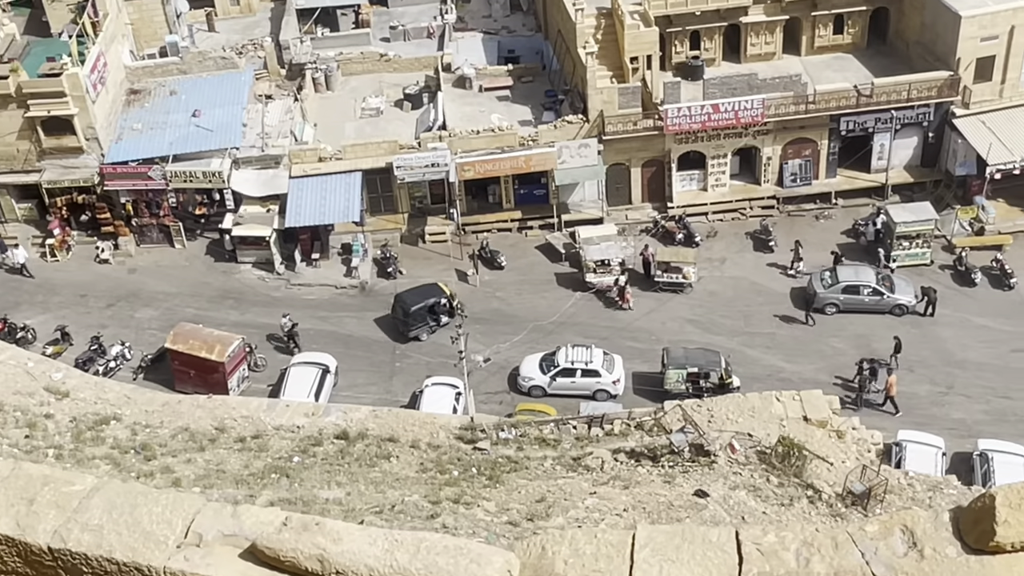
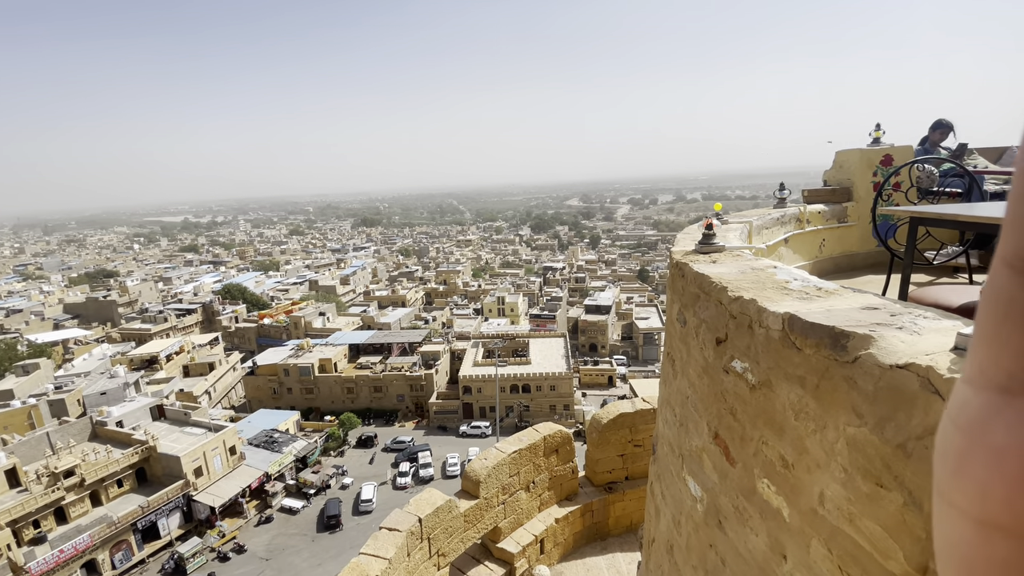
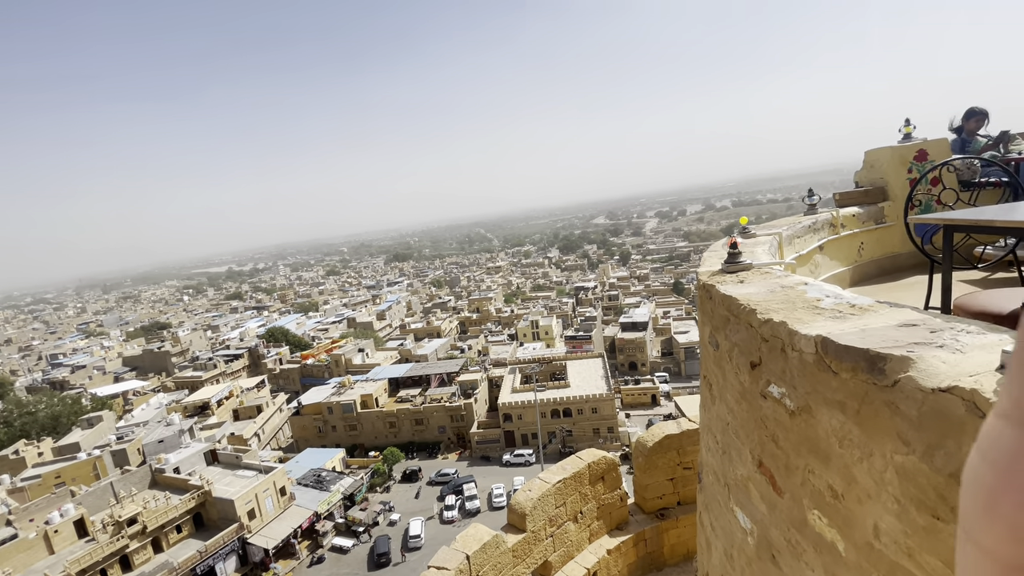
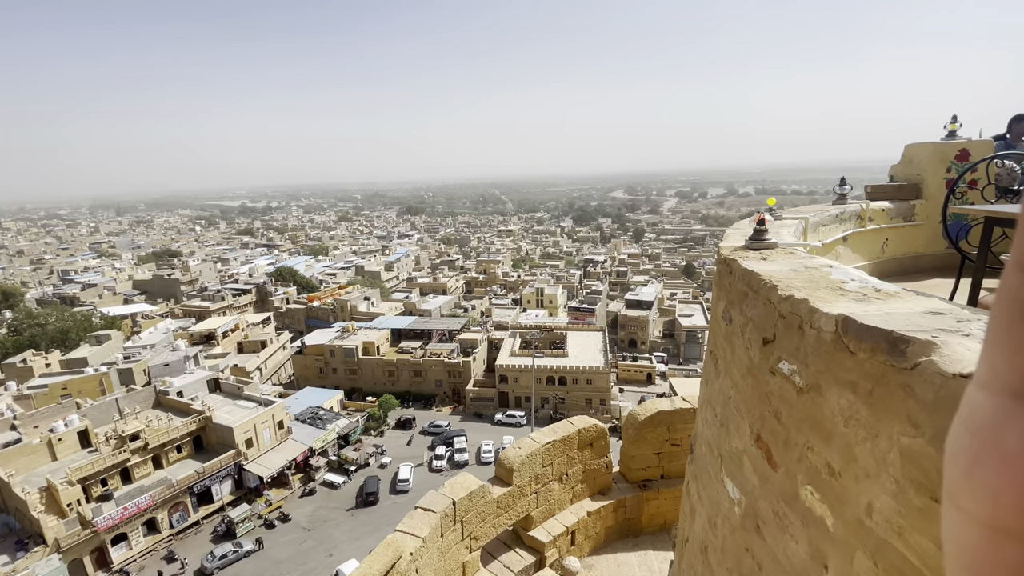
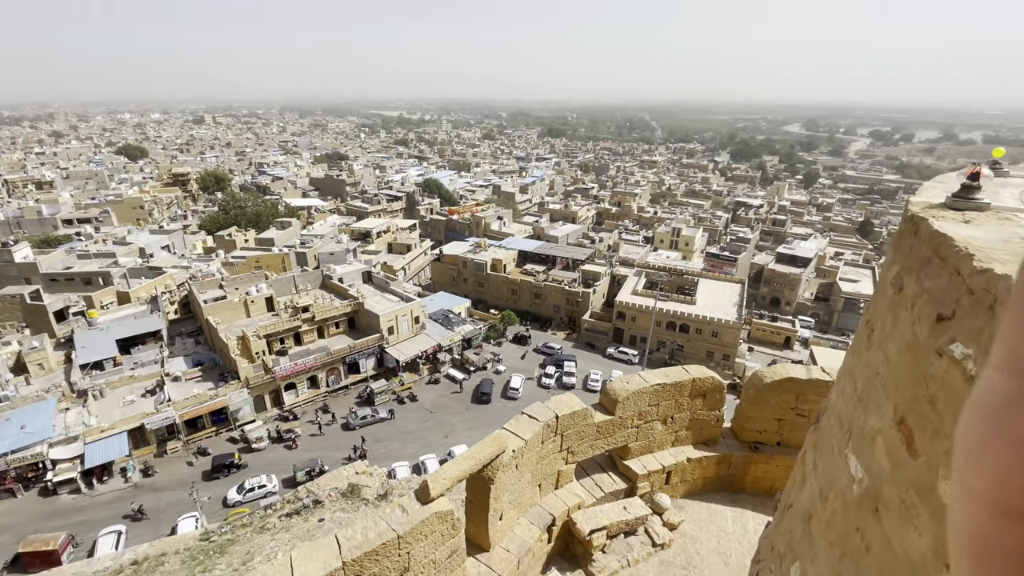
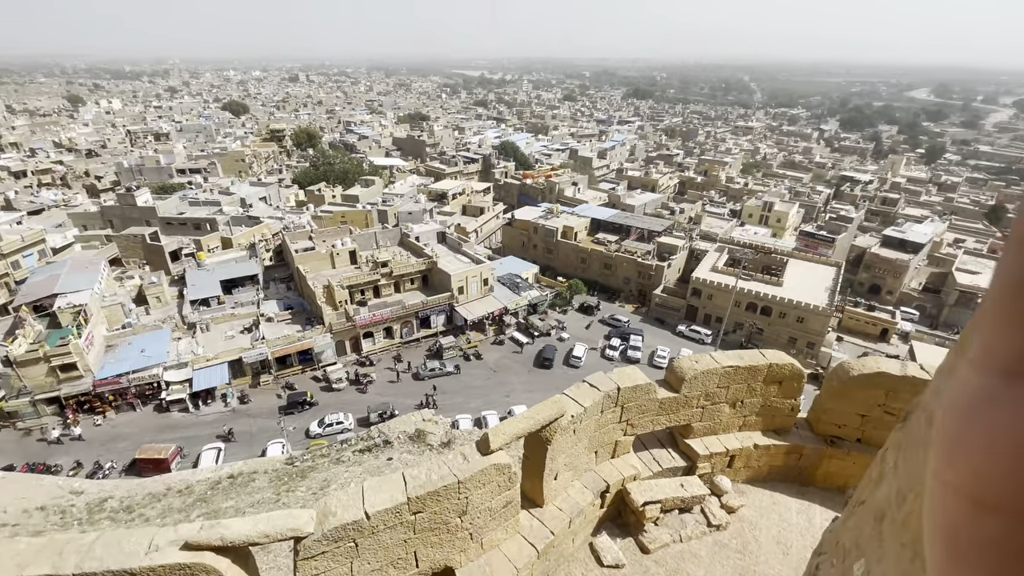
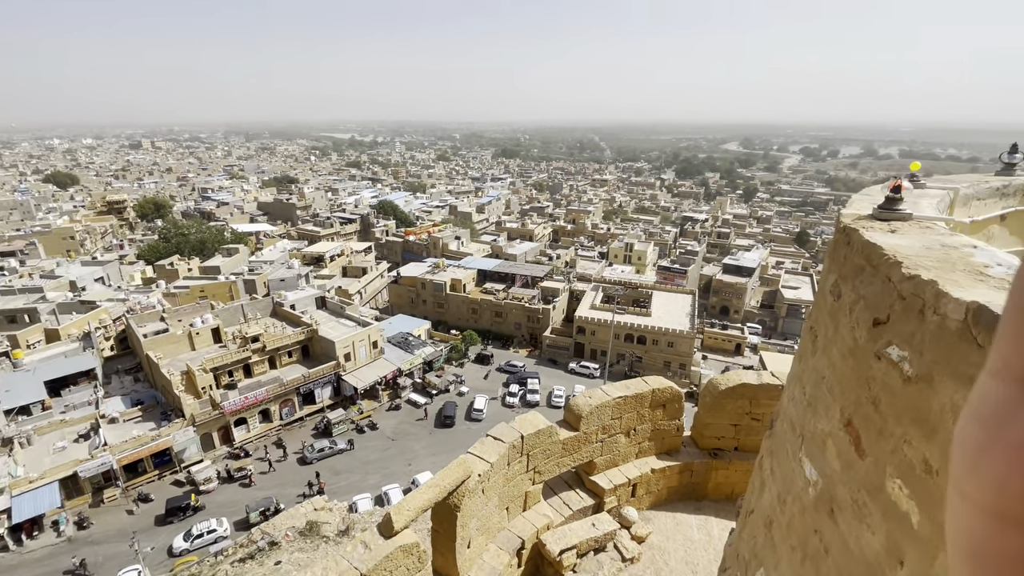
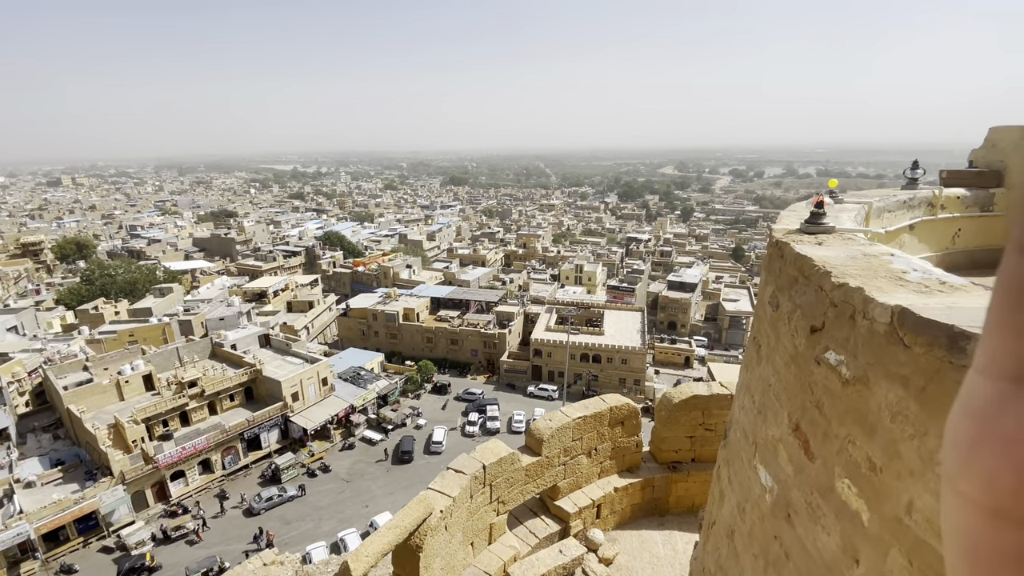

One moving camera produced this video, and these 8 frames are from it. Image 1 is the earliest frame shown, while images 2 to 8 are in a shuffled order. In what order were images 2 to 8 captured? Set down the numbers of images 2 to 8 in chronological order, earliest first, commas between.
6, 5, 7, 8, 4, 2, 3
